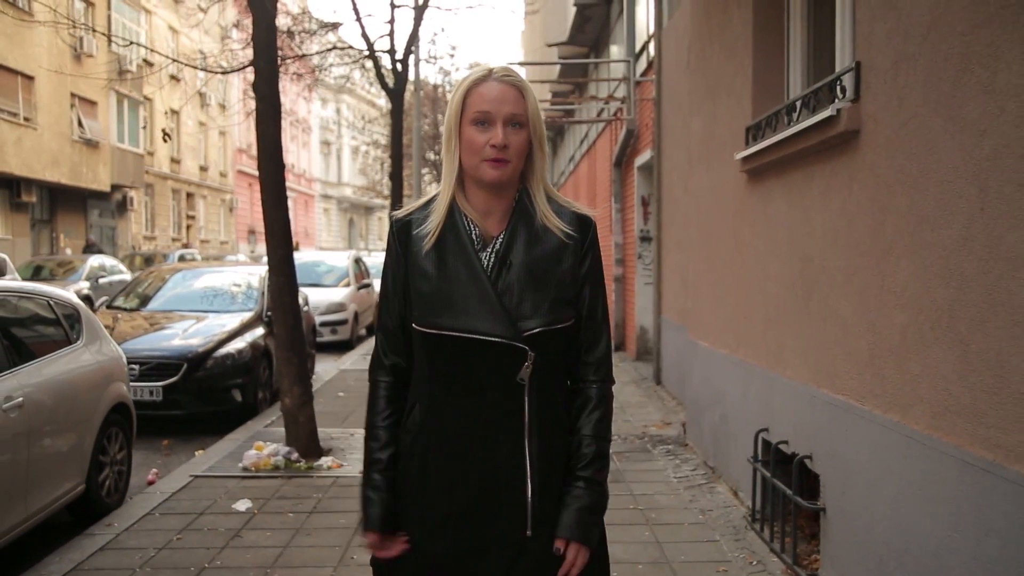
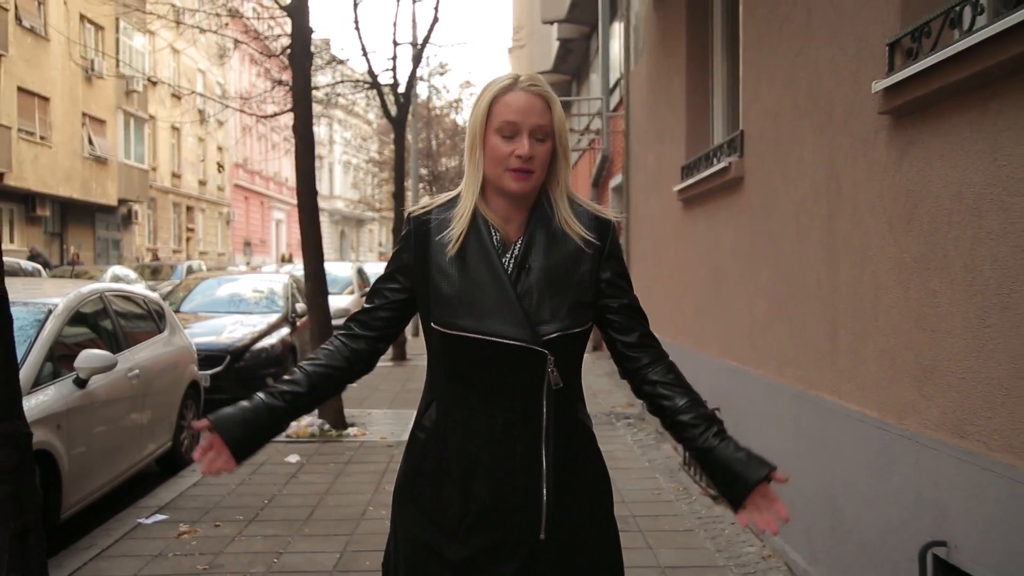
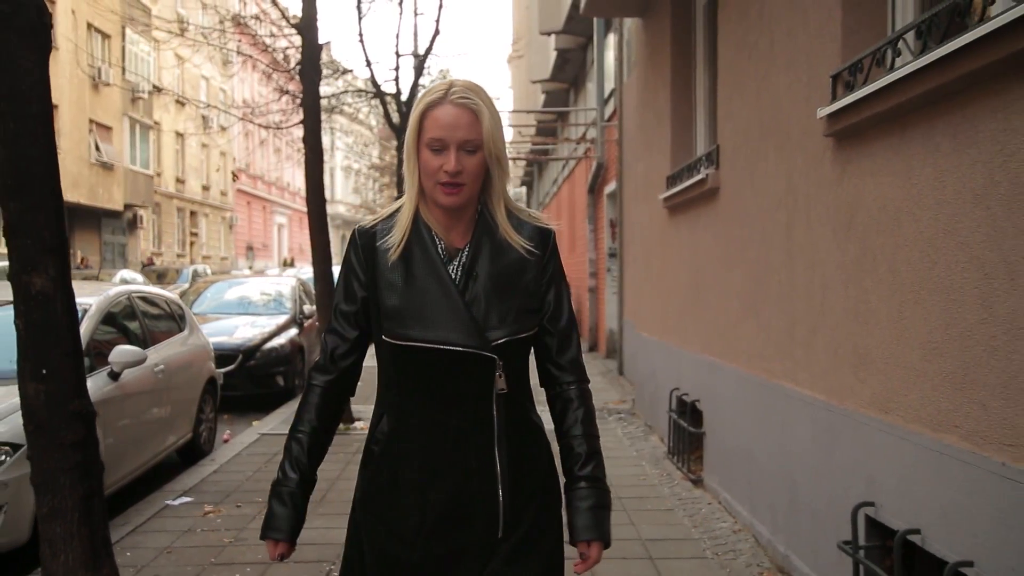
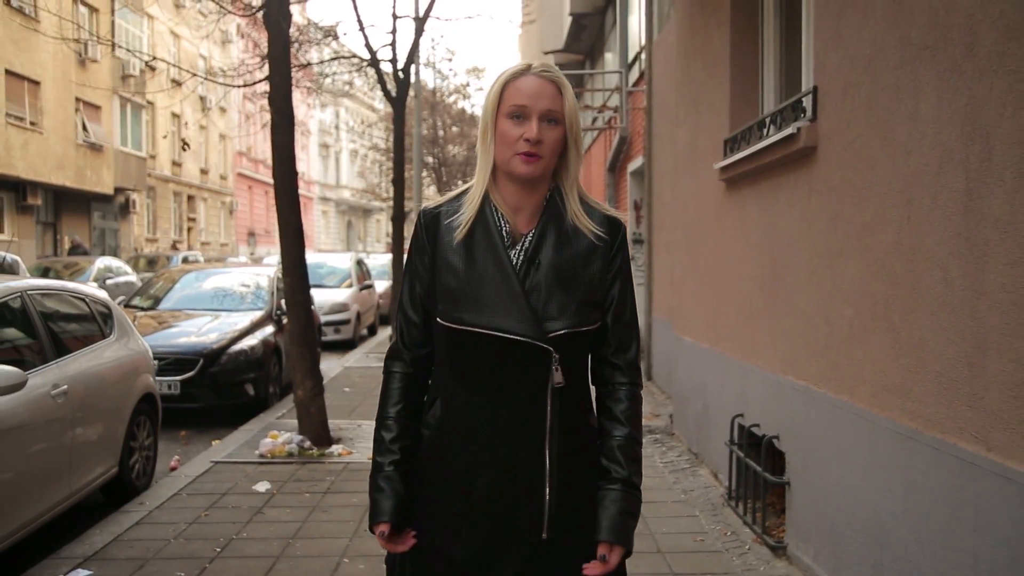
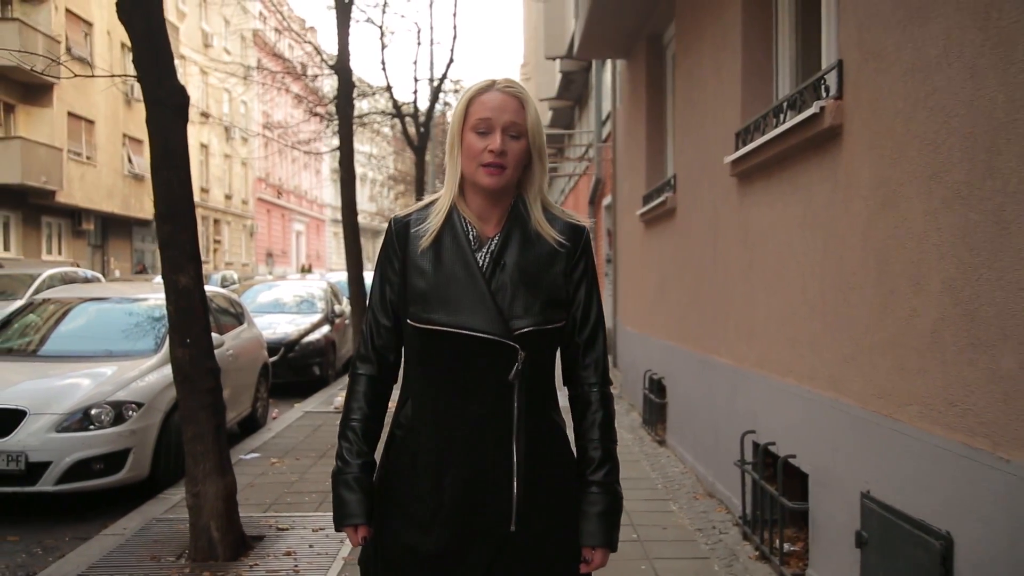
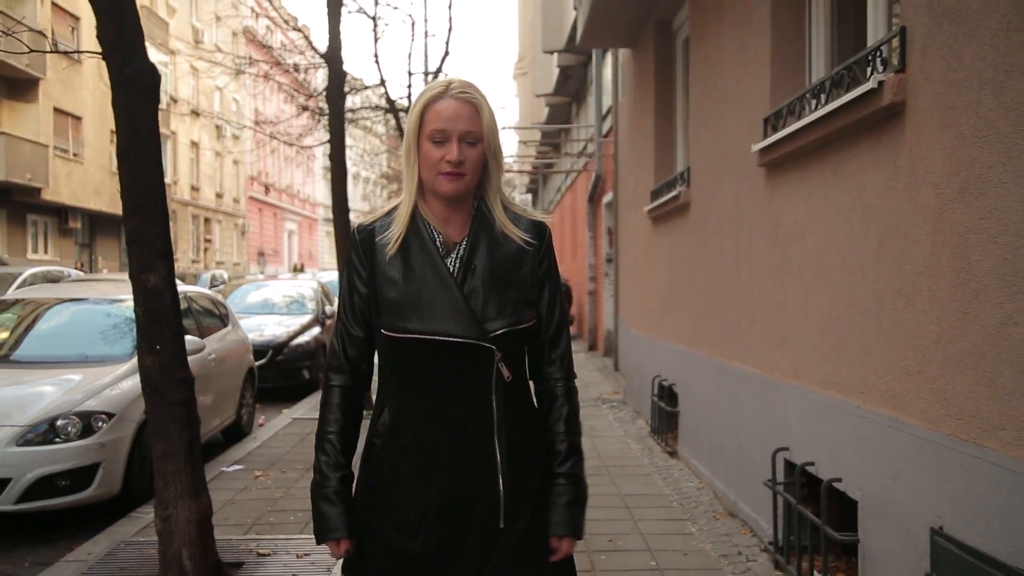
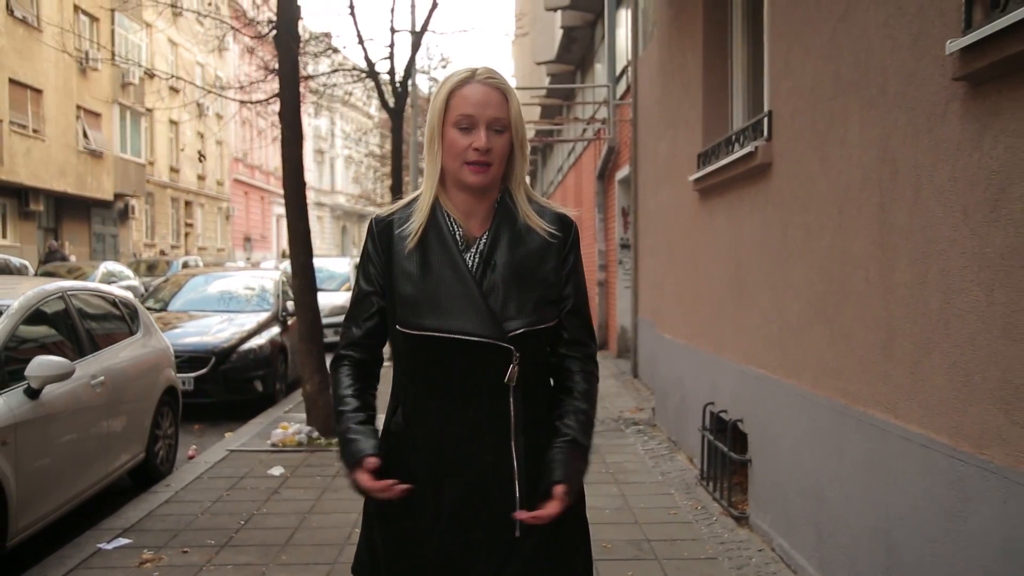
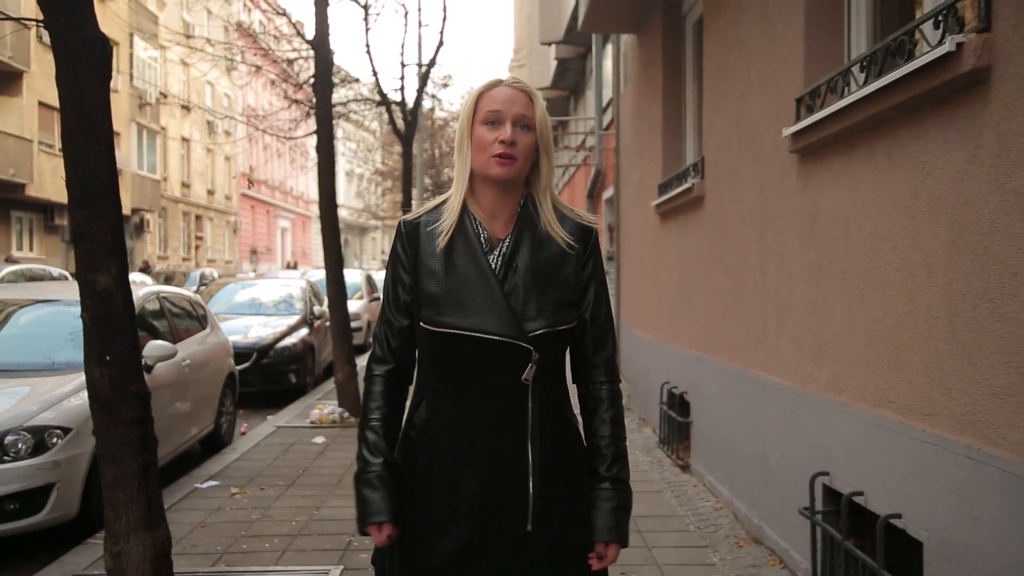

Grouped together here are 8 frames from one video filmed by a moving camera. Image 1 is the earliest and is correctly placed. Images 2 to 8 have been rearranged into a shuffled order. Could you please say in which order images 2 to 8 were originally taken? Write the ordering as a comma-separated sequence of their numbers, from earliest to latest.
4, 7, 2, 3, 8, 6, 5
